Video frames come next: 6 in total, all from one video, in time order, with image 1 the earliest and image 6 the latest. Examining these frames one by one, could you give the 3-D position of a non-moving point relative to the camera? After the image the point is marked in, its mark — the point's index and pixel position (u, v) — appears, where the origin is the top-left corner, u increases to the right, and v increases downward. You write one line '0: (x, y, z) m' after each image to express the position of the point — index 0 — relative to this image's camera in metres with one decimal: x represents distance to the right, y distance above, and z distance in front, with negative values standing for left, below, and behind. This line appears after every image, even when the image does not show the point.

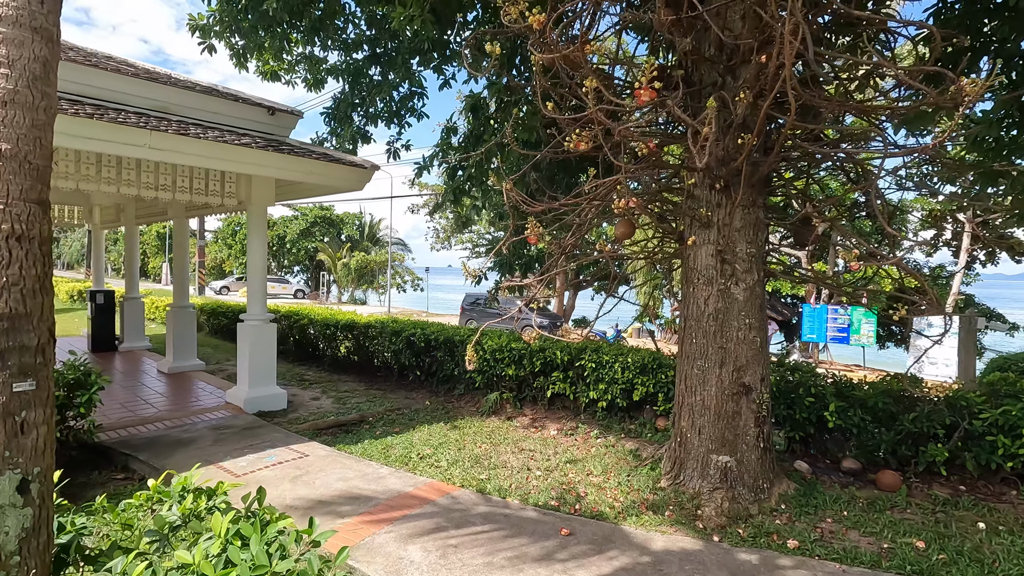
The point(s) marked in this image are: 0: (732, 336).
0: (+1.5, -0.3, +3.6) m
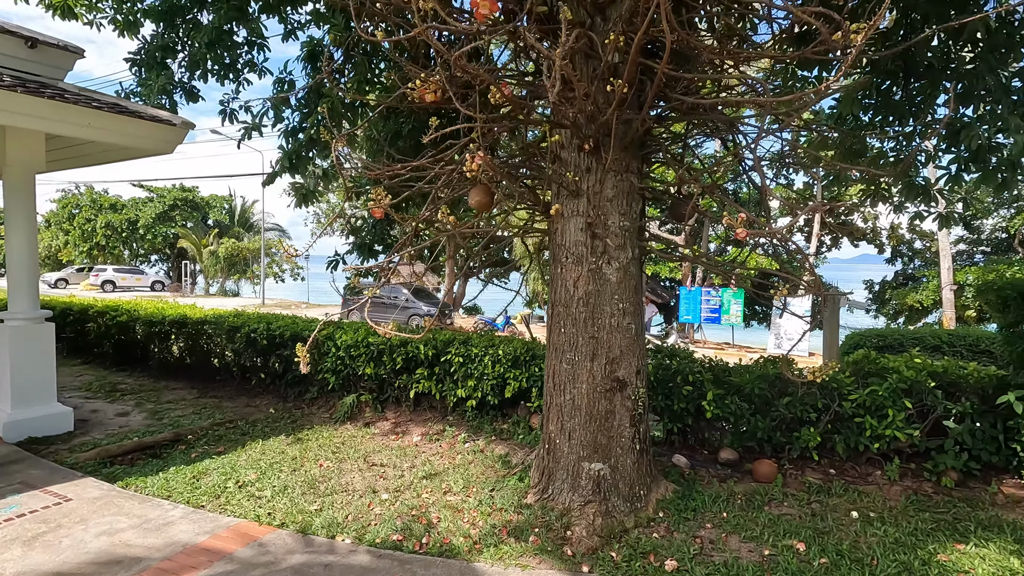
0: (+0.5, -0.2, +3.1) m
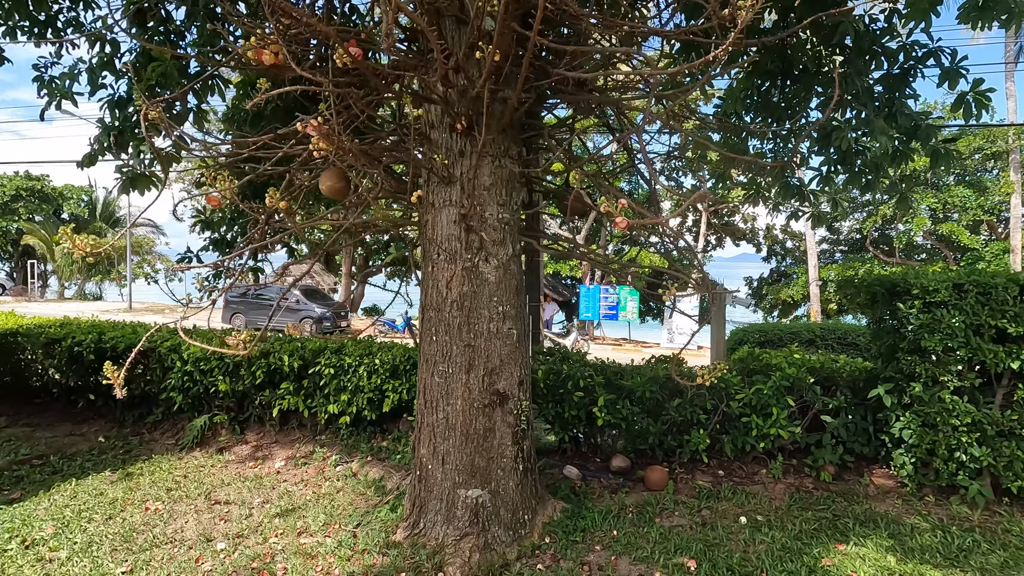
0: (-0.2, -0.2, +2.7) m
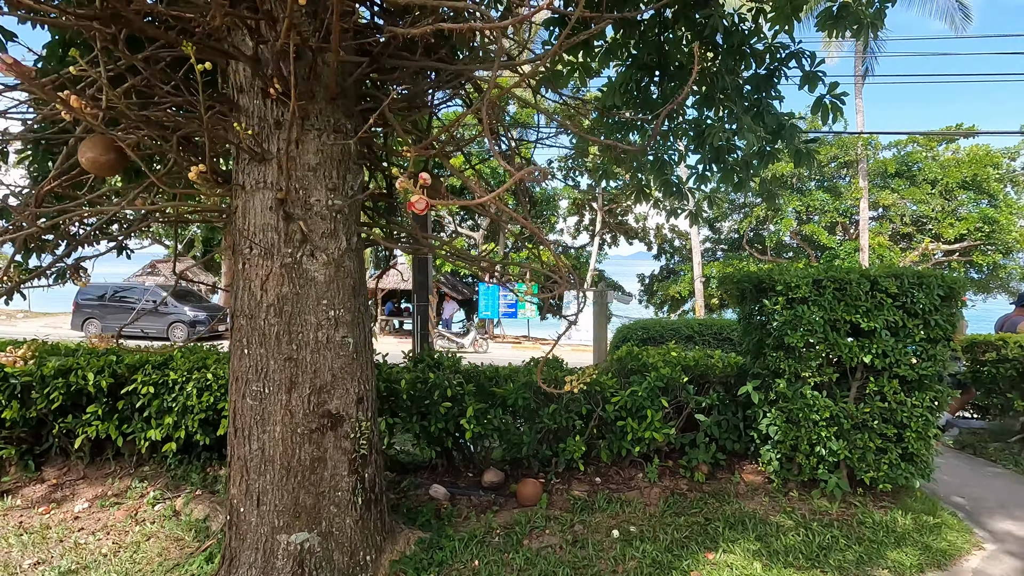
0: (-0.9, -0.2, +2.2) m
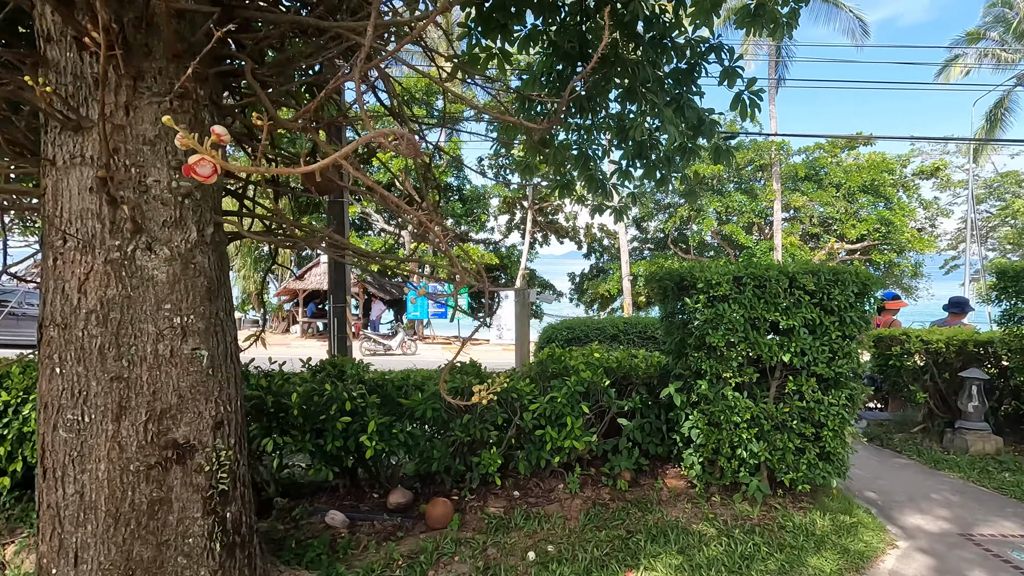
0: (-1.2, -0.2, +1.8) m
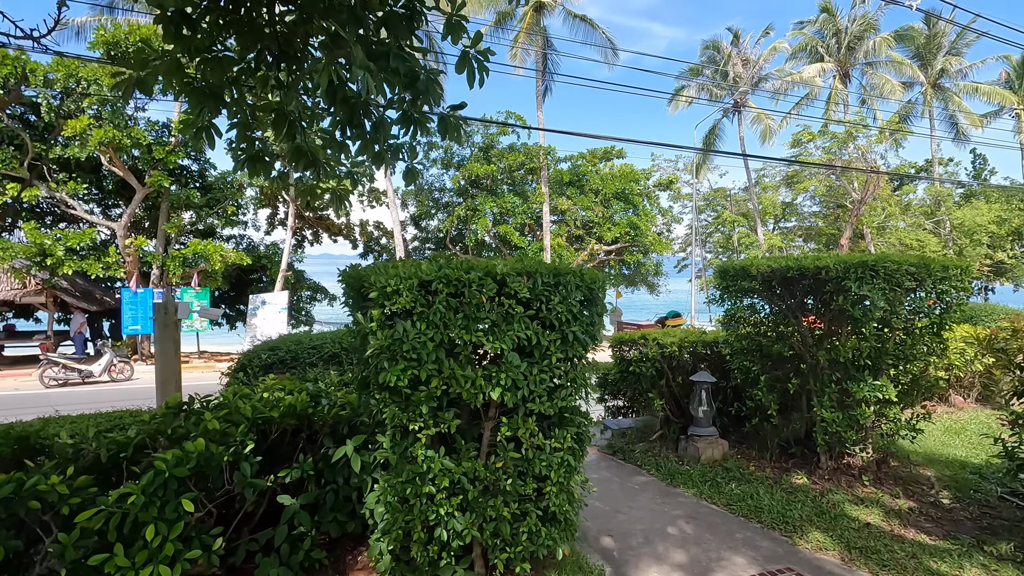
0: (-2.2, -0.3, -0.1) m
